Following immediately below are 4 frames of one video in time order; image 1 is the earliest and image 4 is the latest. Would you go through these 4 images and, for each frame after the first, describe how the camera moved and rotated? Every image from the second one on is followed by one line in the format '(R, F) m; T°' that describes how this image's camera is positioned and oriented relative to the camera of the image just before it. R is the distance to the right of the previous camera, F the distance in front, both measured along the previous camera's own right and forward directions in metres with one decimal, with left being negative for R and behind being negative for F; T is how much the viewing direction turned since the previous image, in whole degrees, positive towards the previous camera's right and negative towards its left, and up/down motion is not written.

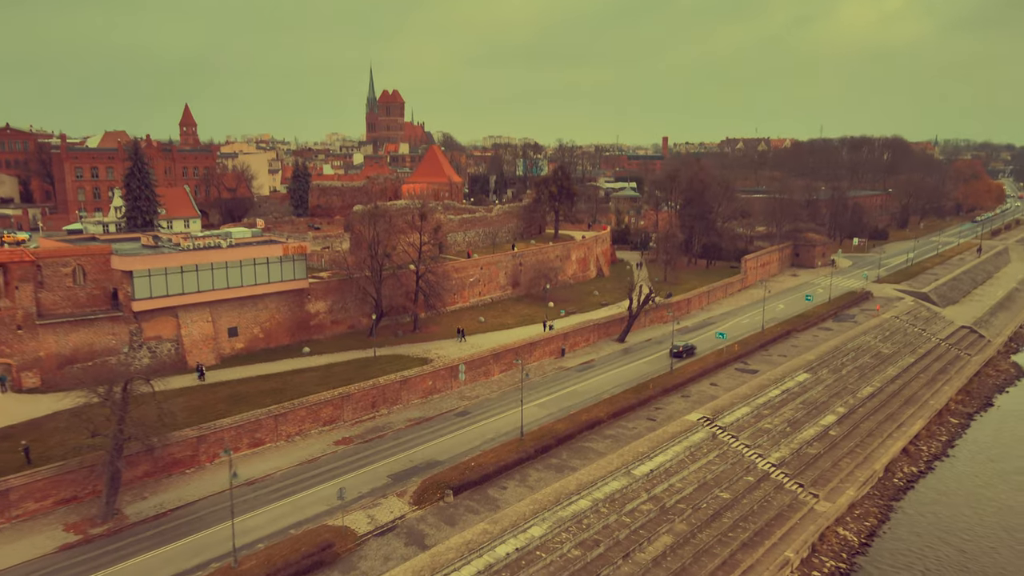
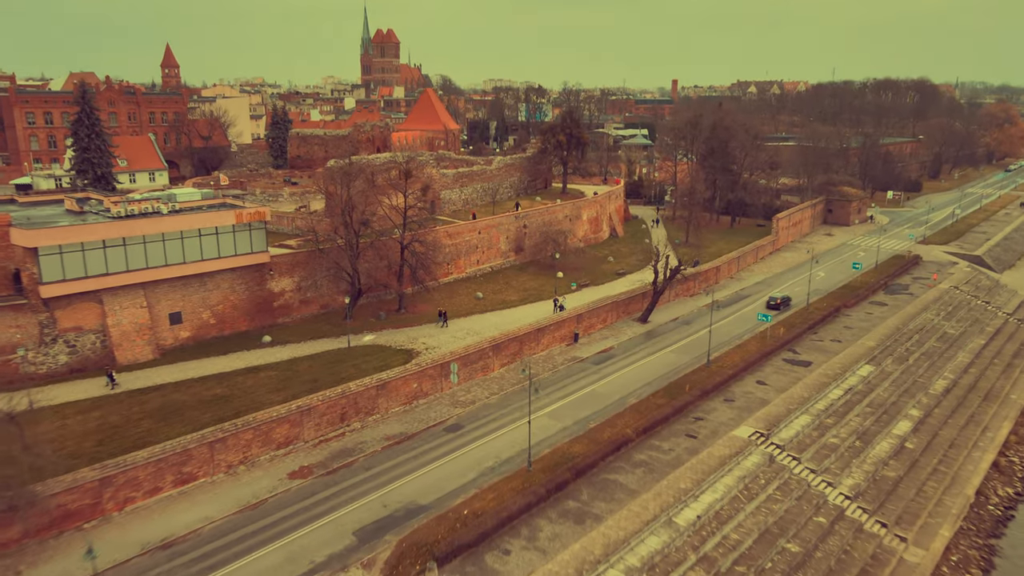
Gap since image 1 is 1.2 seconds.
(-0.1, +6.9) m; 0°
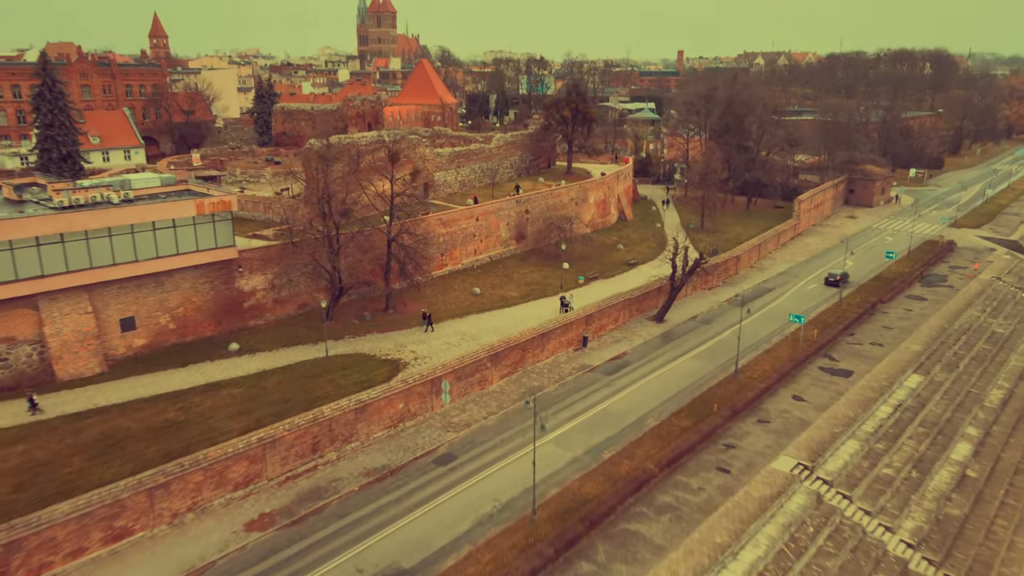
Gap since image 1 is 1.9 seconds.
(0.0, +3.9) m; 0°
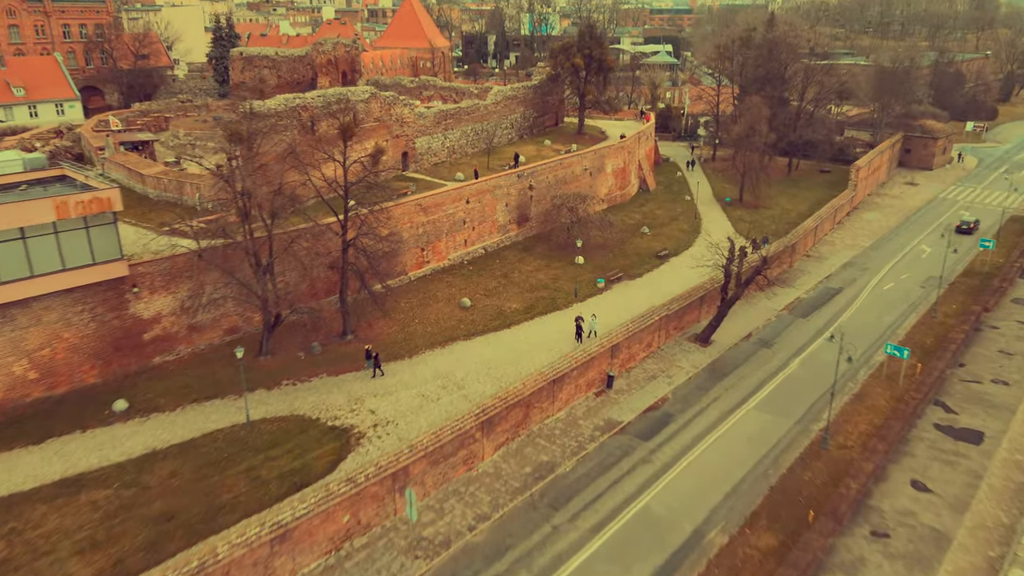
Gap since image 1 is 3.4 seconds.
(+0.1, +8.3) m; 0°
